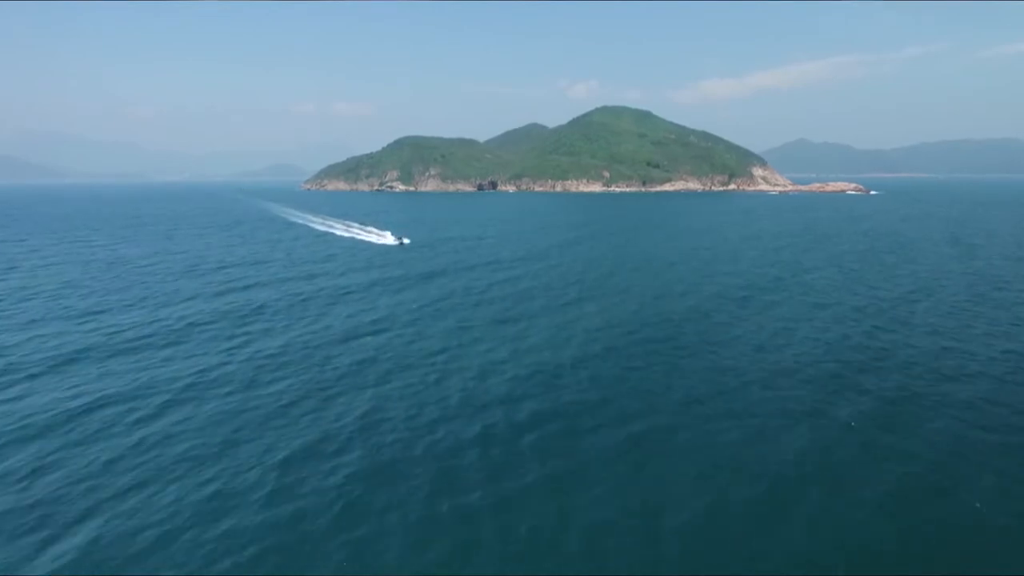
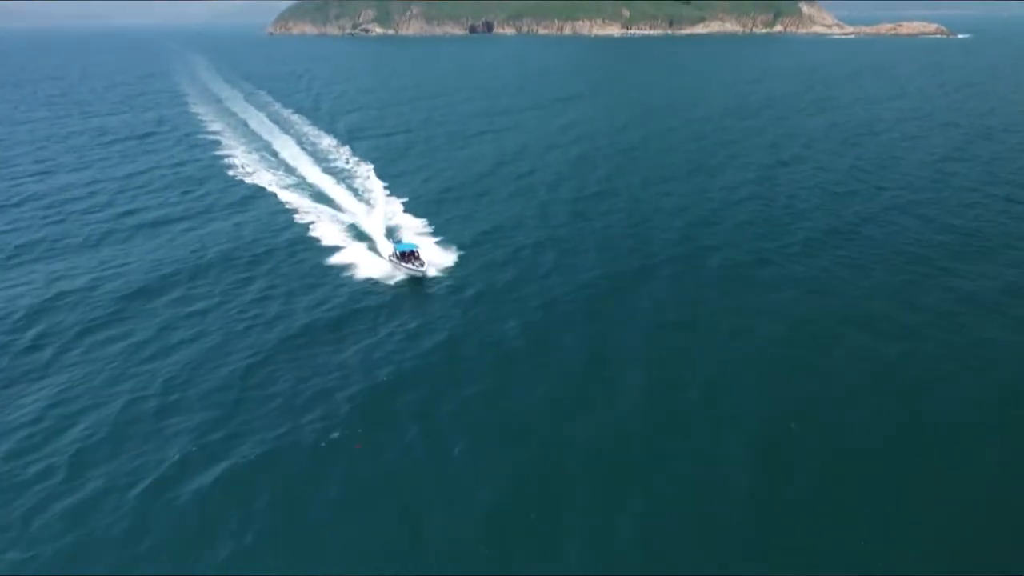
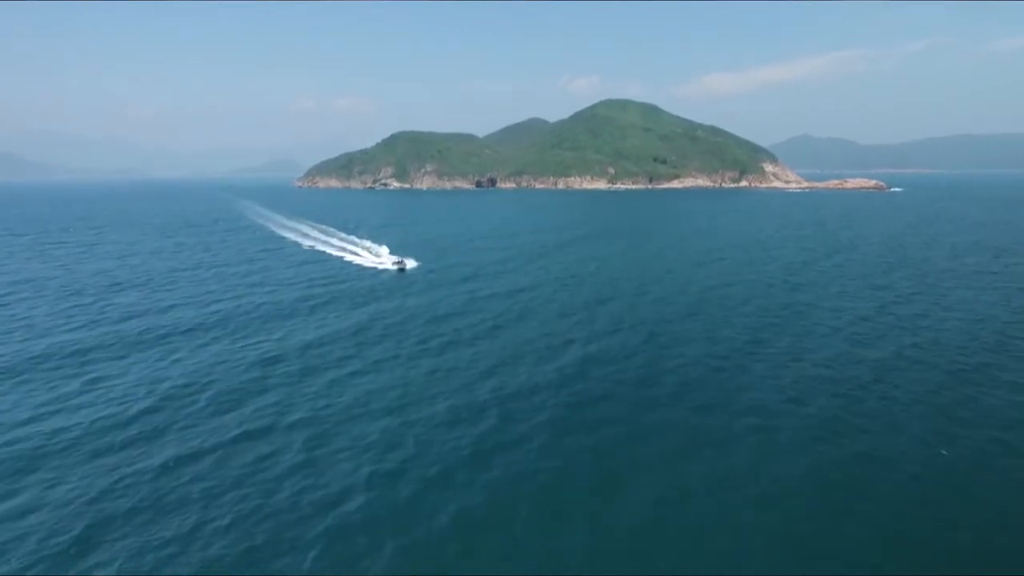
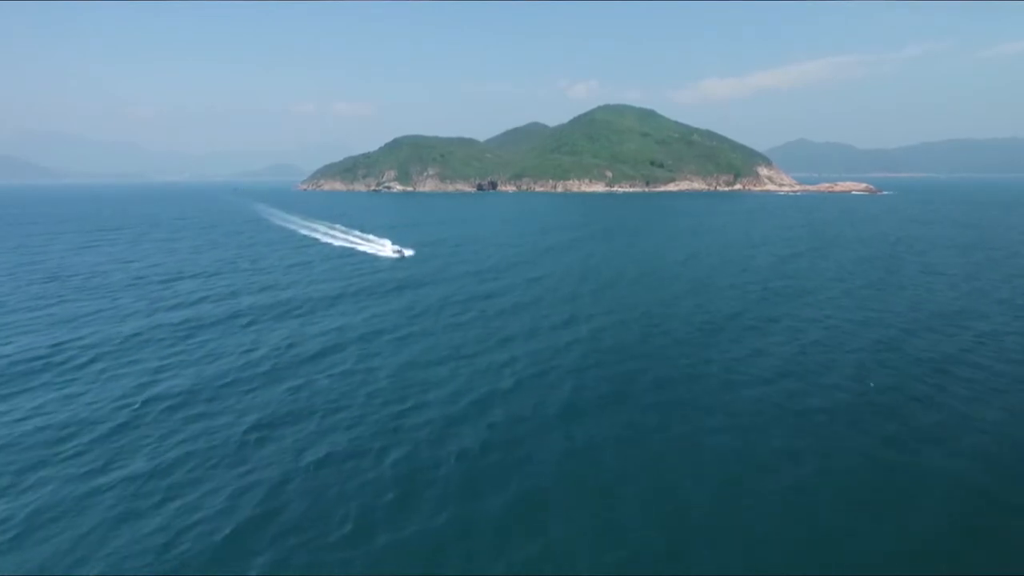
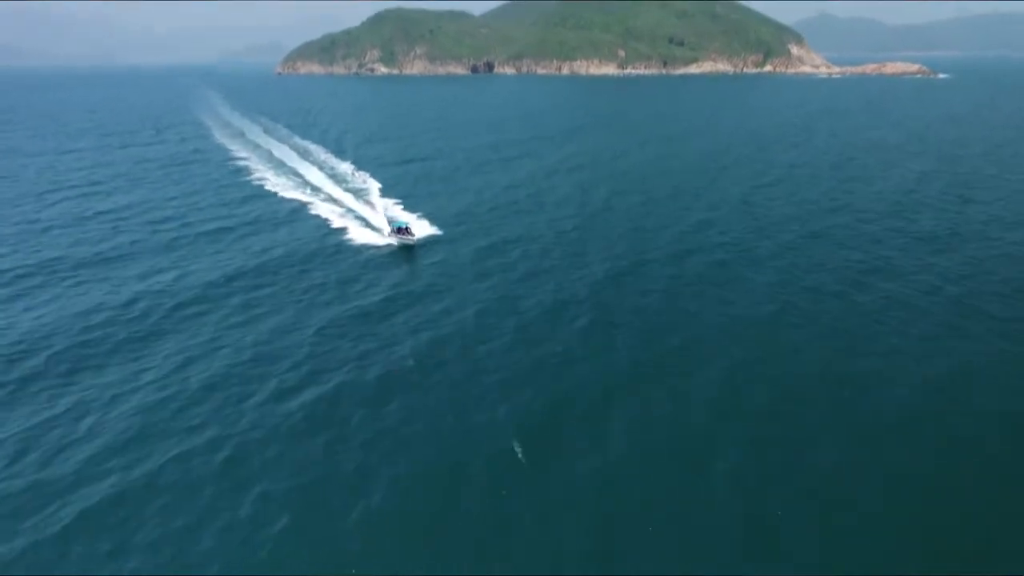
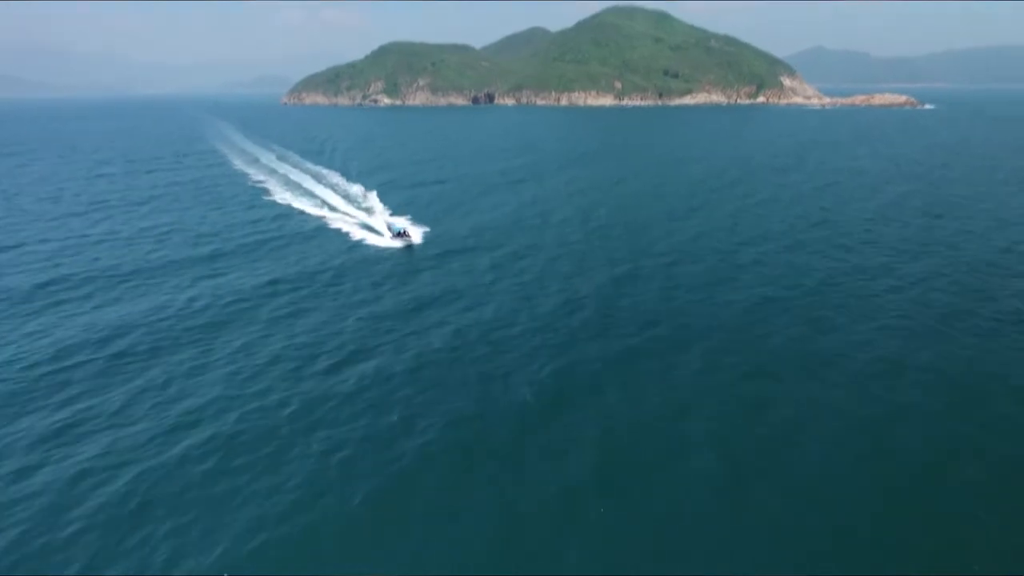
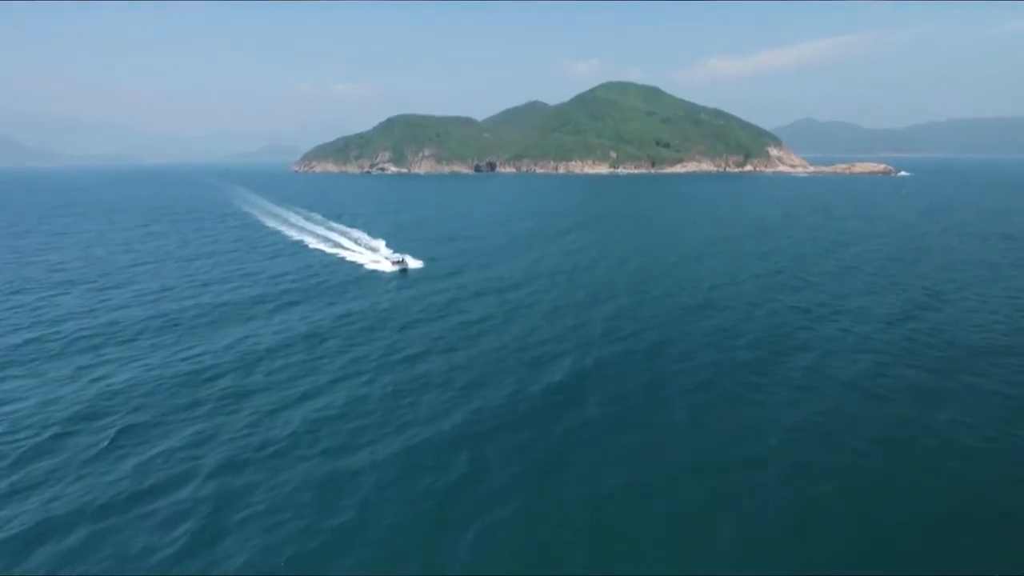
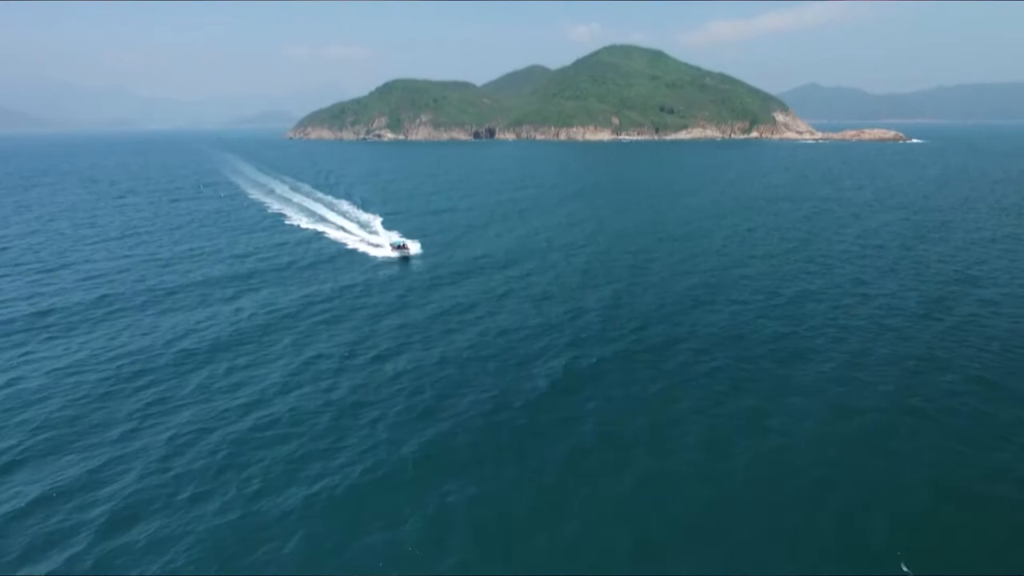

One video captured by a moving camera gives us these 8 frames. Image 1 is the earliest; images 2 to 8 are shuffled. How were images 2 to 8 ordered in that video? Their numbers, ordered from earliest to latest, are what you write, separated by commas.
4, 3, 7, 8, 6, 5, 2
